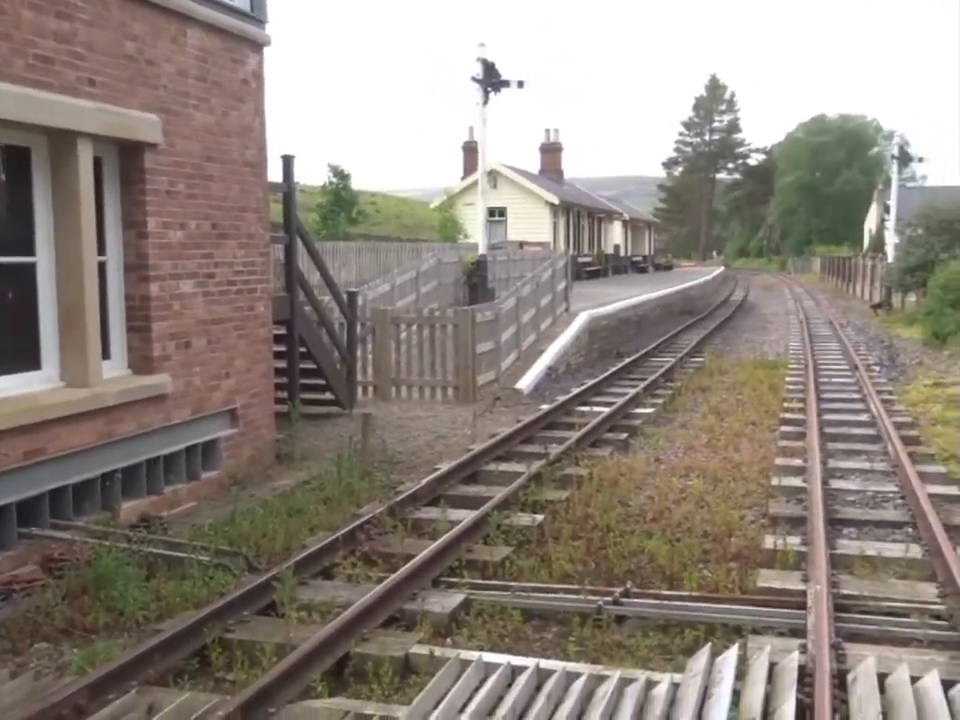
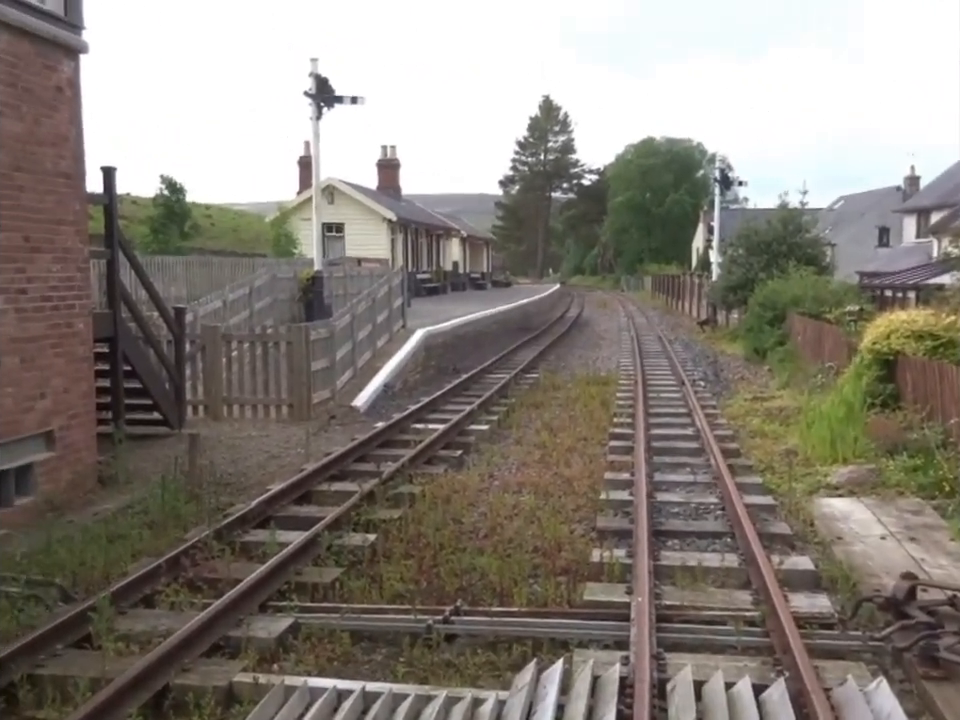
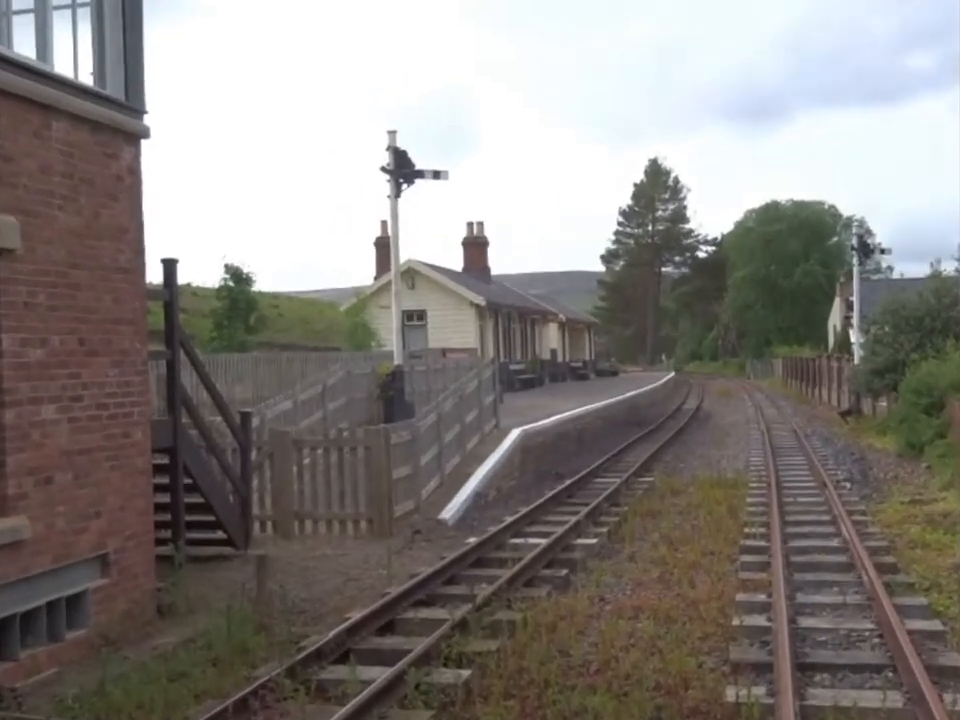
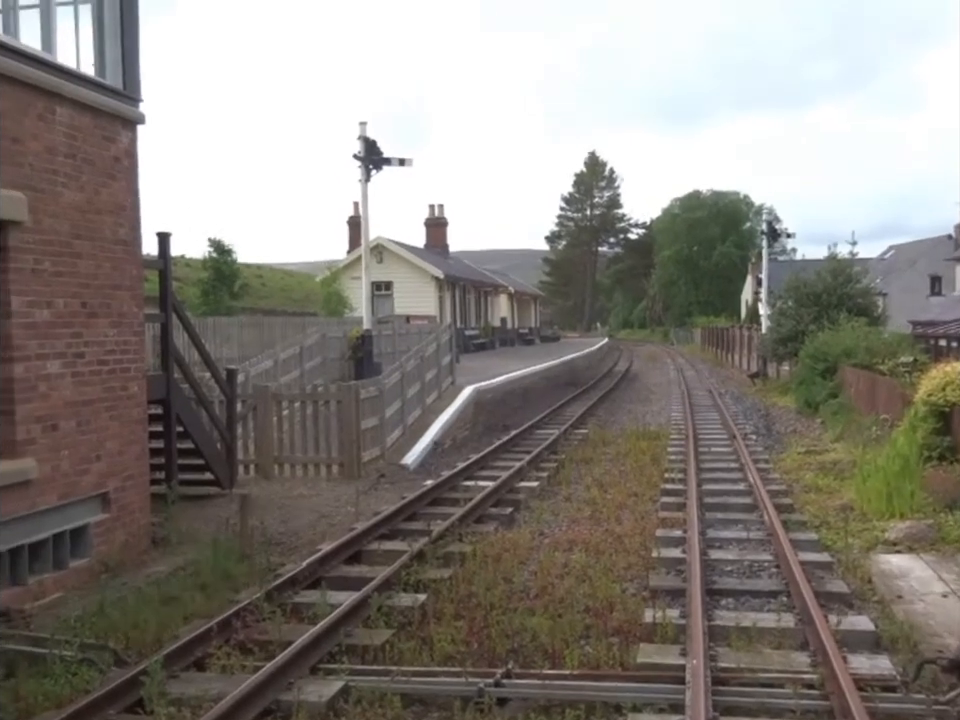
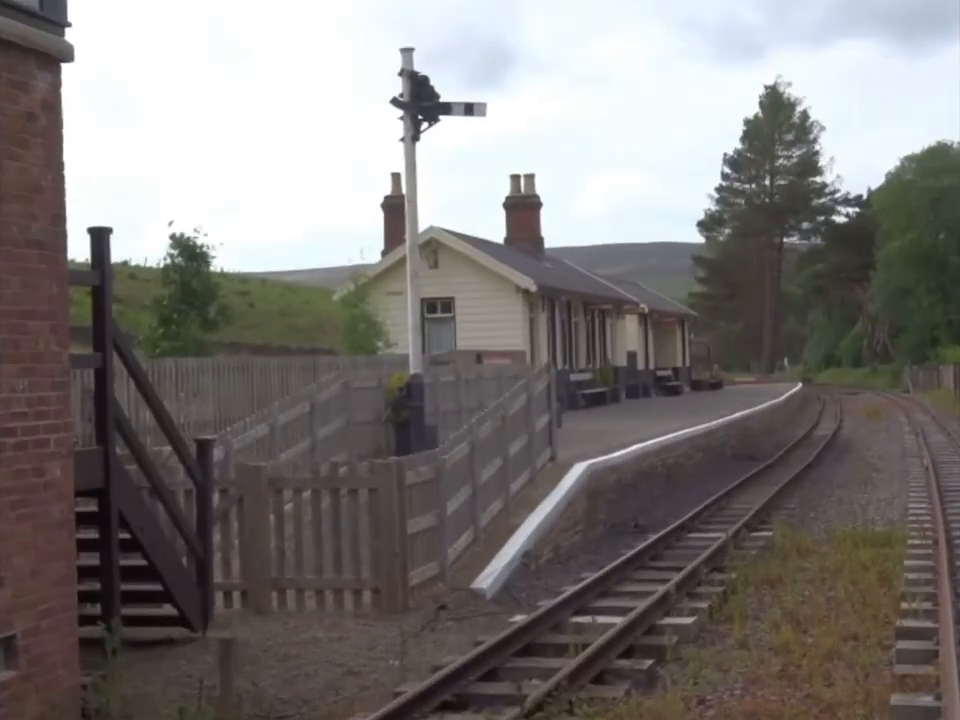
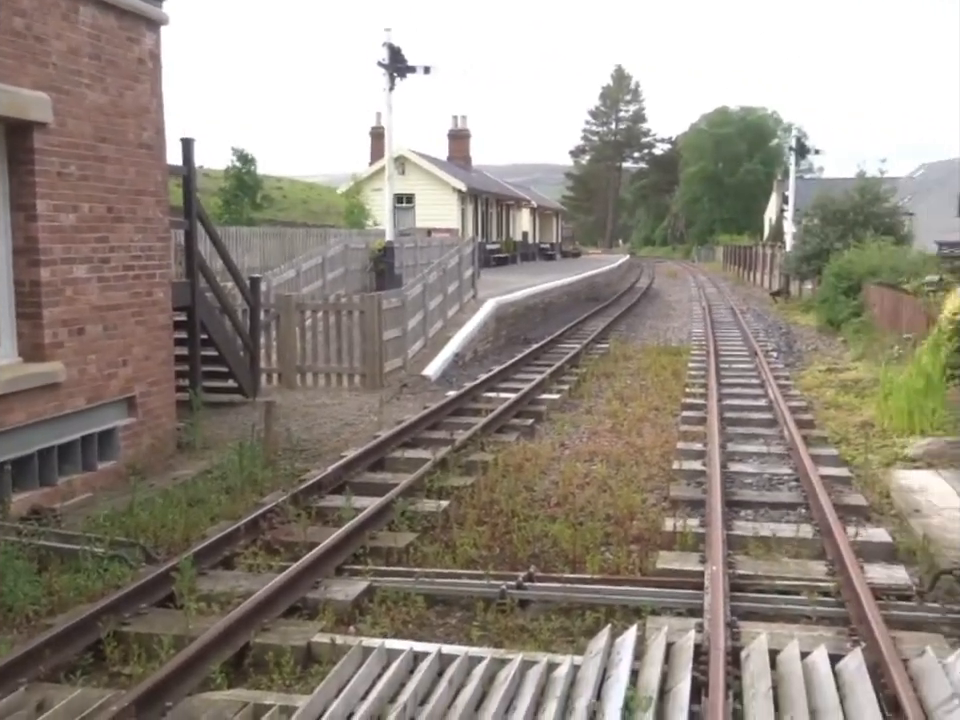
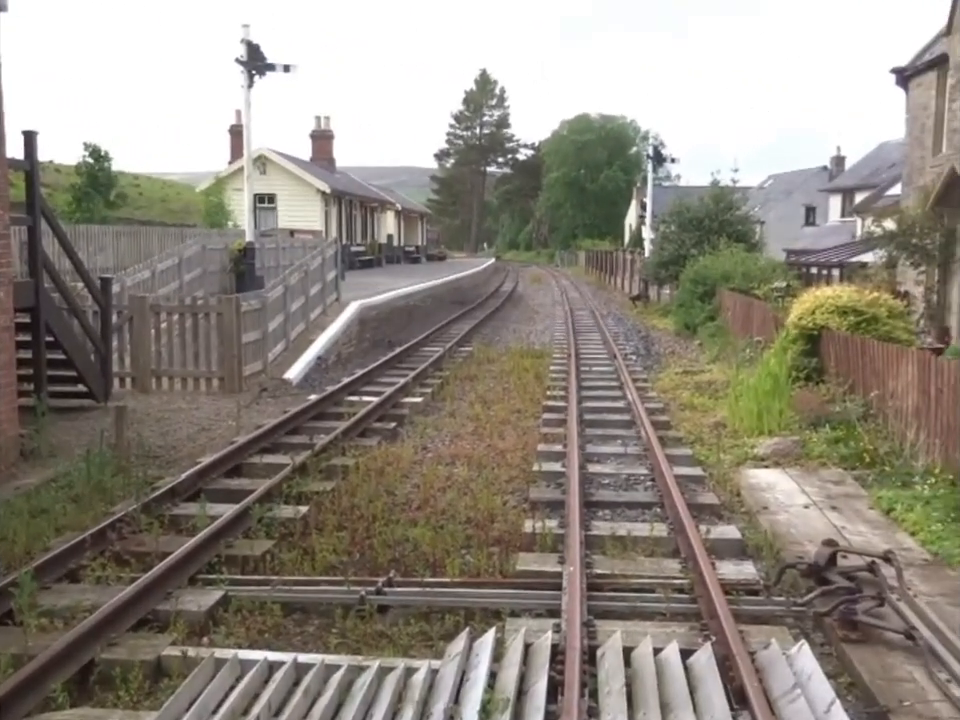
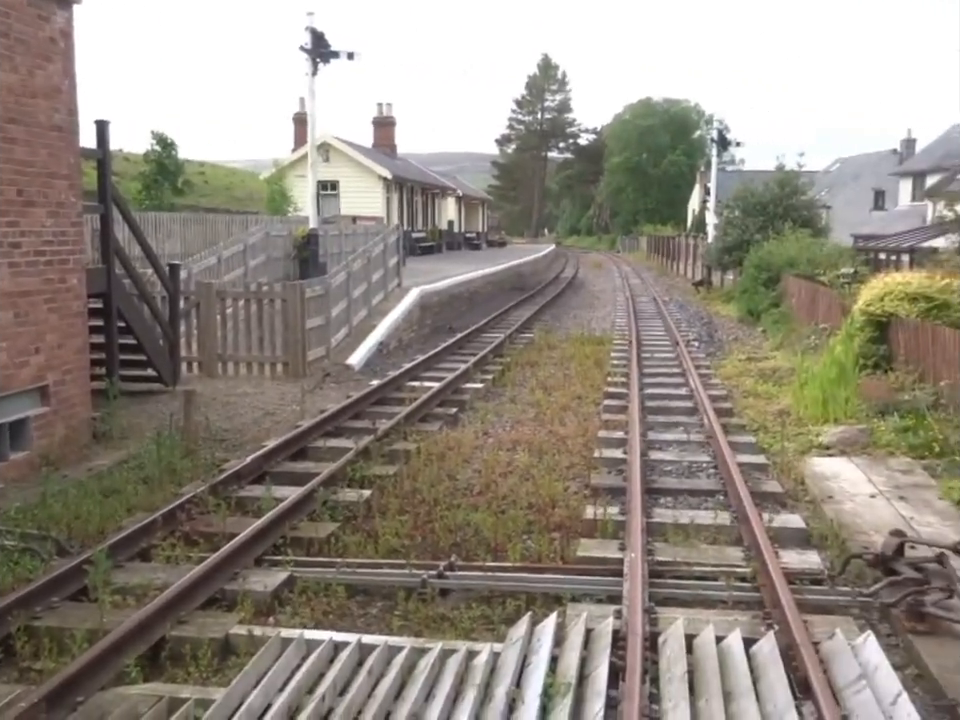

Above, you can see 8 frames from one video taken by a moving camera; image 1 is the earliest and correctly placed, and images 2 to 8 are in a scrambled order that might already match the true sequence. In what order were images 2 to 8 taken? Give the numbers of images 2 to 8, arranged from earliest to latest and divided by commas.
6, 8, 7, 2, 4, 3, 5
